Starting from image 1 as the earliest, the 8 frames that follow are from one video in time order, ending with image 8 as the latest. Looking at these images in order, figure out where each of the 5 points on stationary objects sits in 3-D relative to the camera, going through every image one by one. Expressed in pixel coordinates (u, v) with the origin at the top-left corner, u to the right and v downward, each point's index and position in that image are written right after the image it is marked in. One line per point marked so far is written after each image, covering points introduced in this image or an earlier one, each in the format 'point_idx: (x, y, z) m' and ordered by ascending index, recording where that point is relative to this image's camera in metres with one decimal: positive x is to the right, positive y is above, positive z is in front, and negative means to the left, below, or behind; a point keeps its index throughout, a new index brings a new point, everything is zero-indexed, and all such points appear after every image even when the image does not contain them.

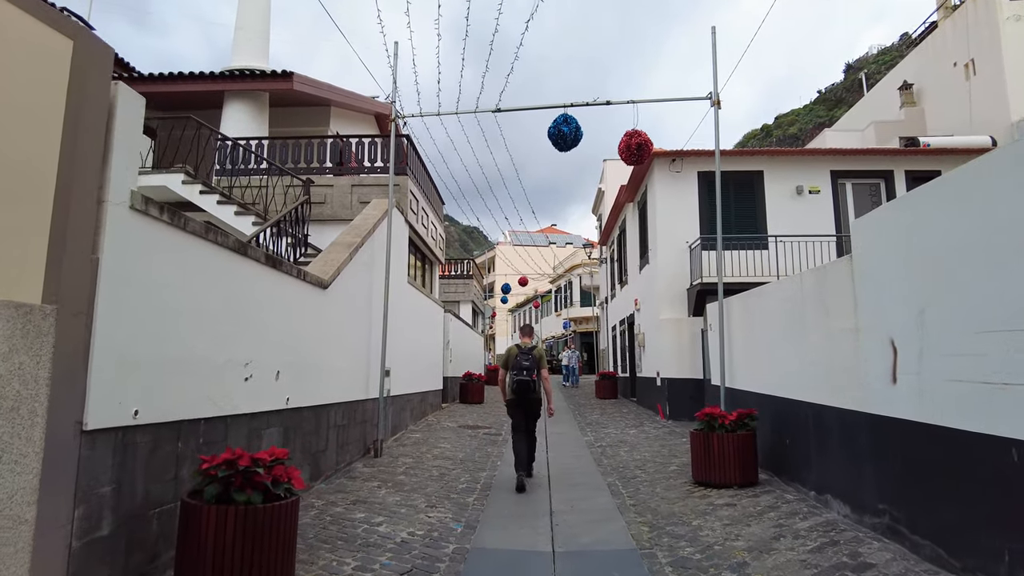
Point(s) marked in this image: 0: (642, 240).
0: (+3.1, +1.1, +15.6) m
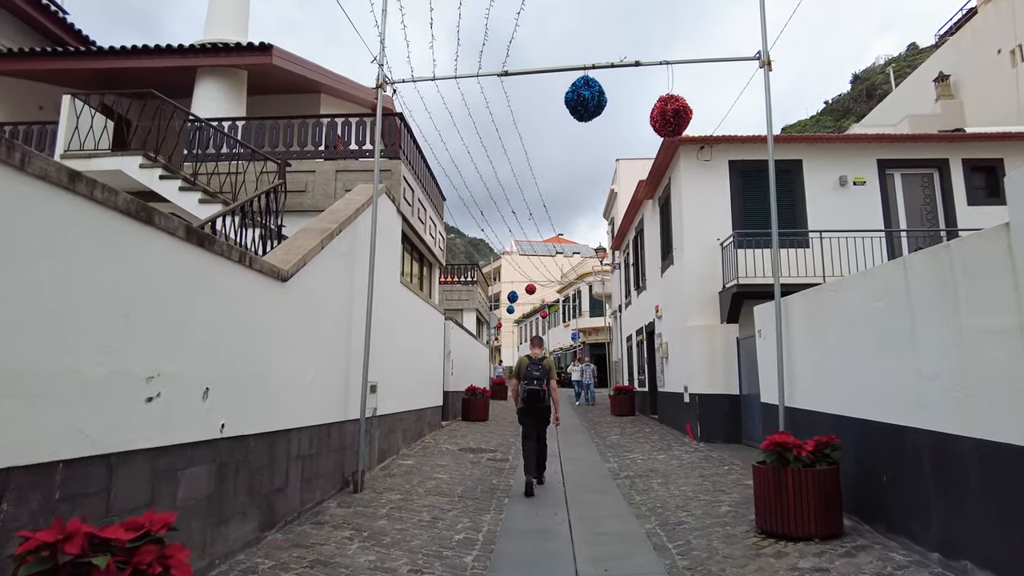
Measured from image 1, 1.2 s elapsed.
0: (+3.3, +1.0, +14.1) m
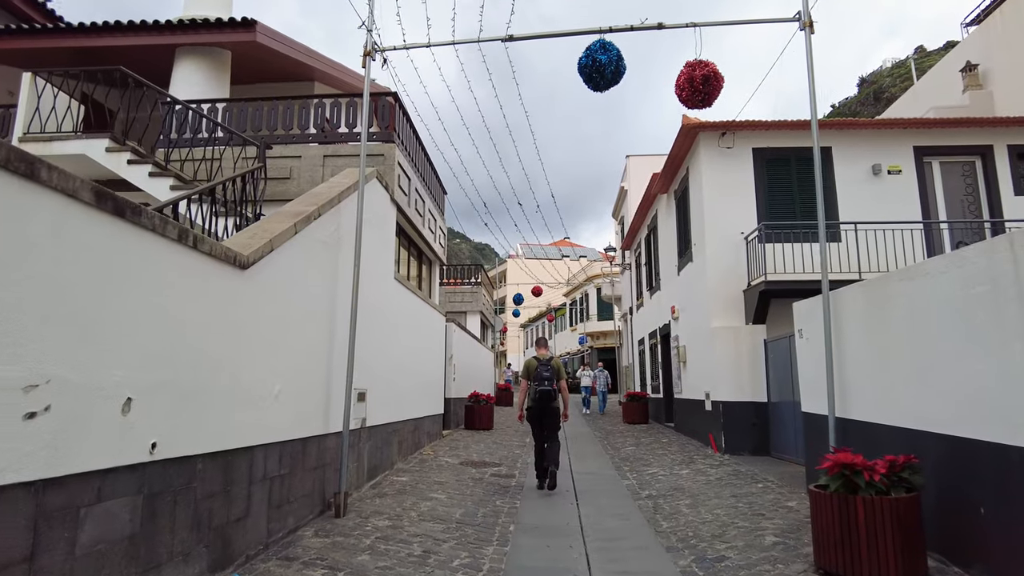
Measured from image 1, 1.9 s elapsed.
0: (+3.4, +1.0, +13.1) m
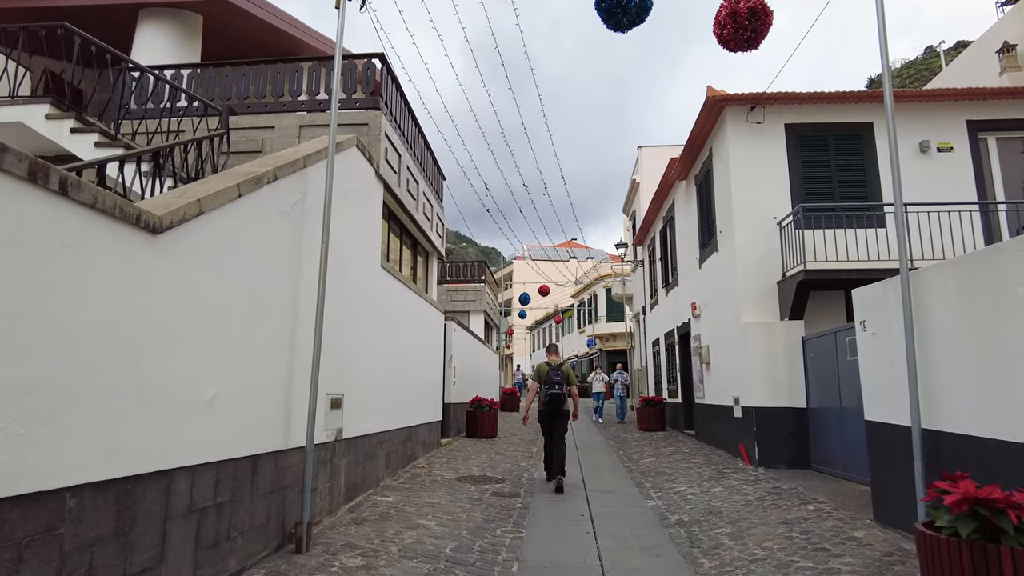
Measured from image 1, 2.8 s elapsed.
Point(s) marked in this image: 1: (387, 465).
0: (+3.5, +1.2, +11.9) m
1: (-1.5, -2.2, +7.9) m
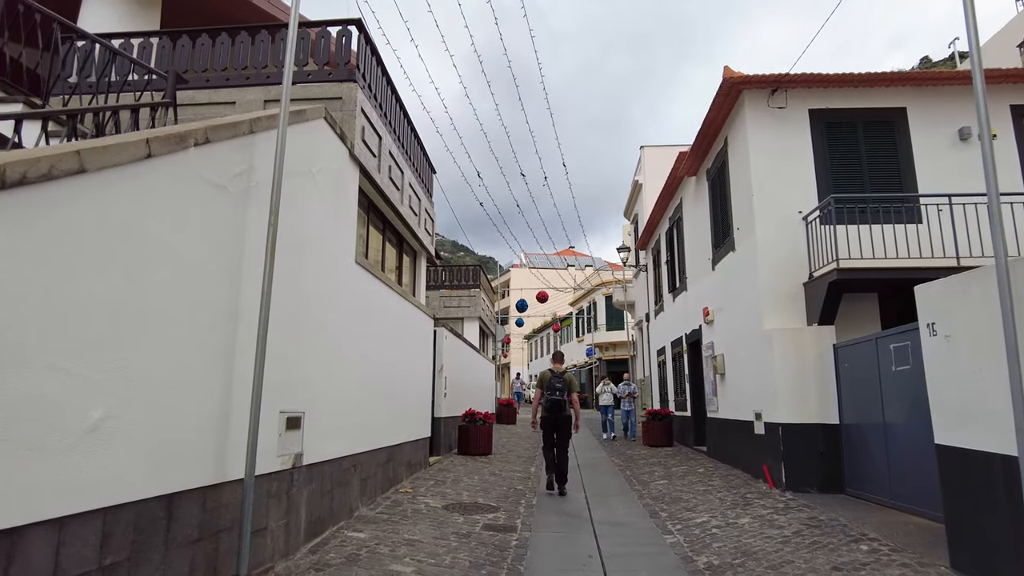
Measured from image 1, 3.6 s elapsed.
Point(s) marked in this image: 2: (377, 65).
0: (+3.4, +1.1, +10.9) m
1: (-1.6, -2.2, +6.8) m
2: (-1.6, +2.7, +7.8) m
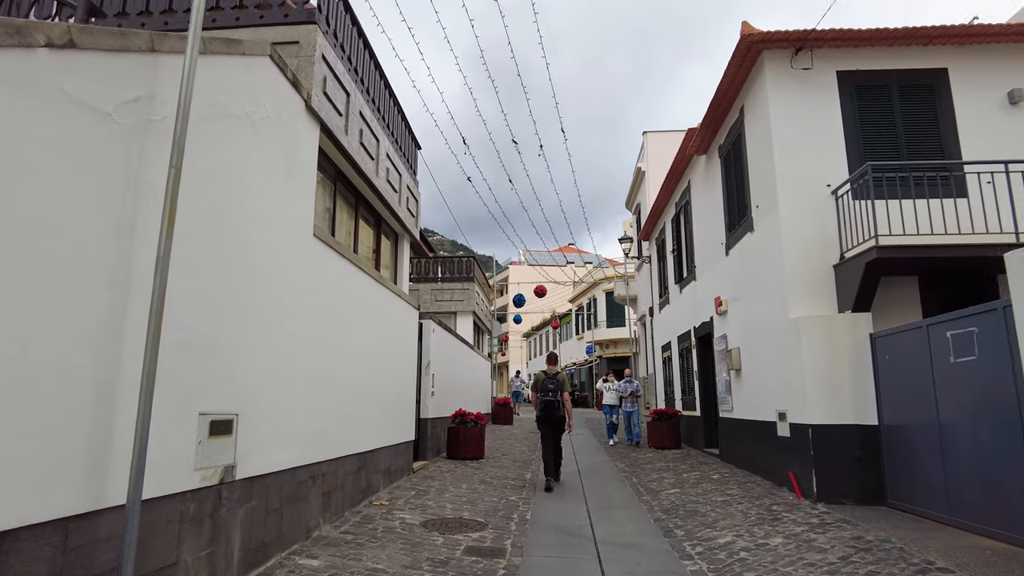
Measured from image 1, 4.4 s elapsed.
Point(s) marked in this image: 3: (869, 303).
0: (+3.3, +1.3, +9.9) m
1: (-1.7, -2.0, +5.8) m
2: (-1.7, +2.9, +6.7) m
3: (+3.9, -0.2, +7.2) m
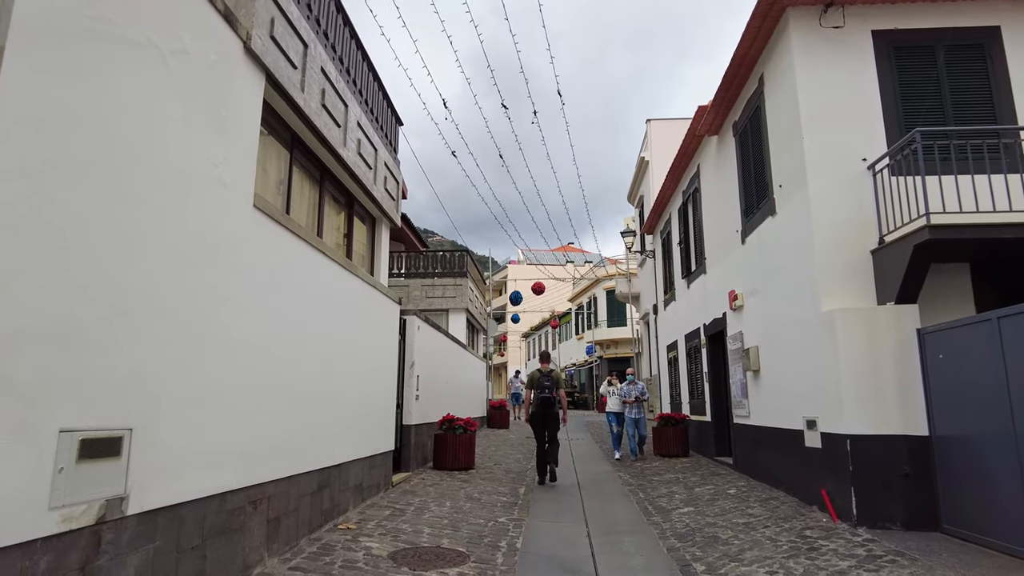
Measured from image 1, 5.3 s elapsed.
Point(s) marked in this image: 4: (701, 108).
0: (+3.2, +1.4, +8.9) m
1: (-1.8, -1.8, +4.8) m
2: (-1.8, +3.0, +5.7) m
3: (+3.8, 0.0, +6.2) m
4: (+3.0, +2.9, +10.5) m
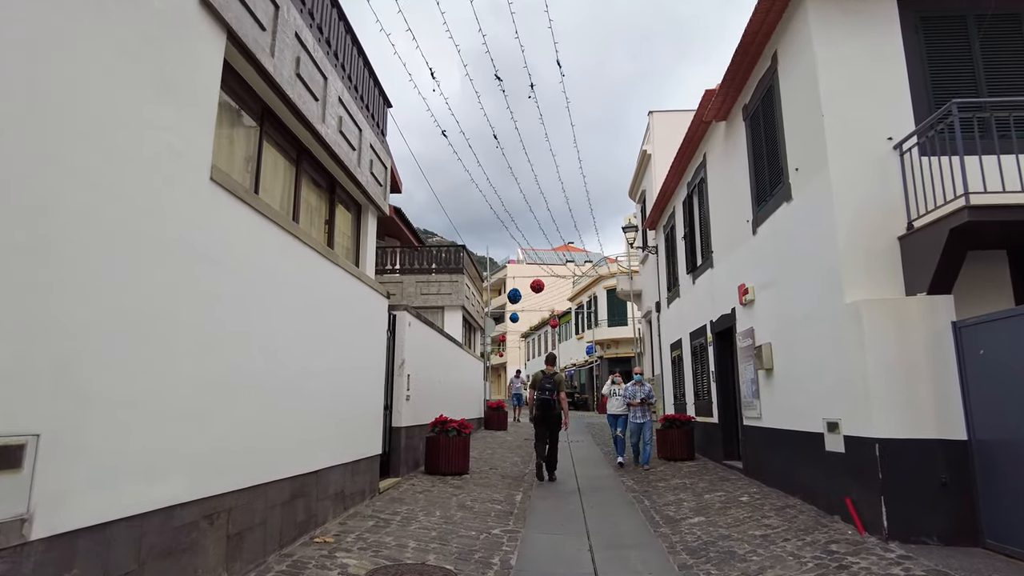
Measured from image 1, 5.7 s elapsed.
0: (+3.2, +1.5, +8.3) m
1: (-1.8, -1.7, +4.2) m
2: (-1.9, +3.1, +5.2) m
3: (+3.8, +0.1, +5.6) m
4: (+3.0, +3.0, +10.0) m
